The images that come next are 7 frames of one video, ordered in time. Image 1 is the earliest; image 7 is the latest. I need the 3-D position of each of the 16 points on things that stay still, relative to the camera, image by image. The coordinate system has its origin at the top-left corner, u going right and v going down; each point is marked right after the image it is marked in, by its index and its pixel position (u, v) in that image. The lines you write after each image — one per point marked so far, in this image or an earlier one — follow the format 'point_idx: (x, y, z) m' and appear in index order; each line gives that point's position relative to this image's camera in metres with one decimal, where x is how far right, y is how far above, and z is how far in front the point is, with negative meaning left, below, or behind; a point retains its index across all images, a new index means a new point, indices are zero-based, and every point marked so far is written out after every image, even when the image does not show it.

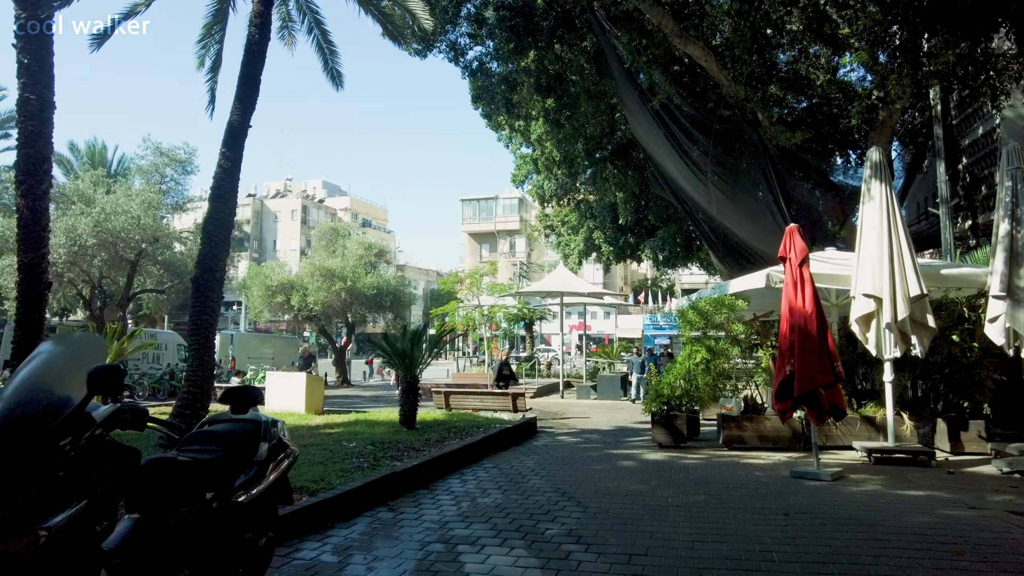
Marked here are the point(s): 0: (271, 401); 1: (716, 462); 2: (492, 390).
0: (-4.5, -2.1, +12.2) m
1: (+2.5, -2.2, +8.0) m
2: (-0.4, -1.9, +11.8) m
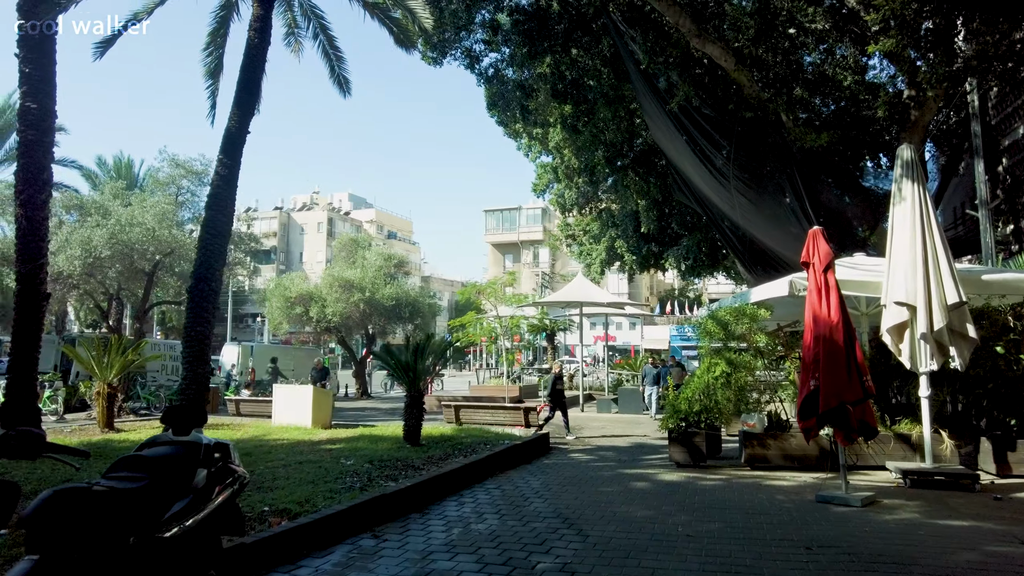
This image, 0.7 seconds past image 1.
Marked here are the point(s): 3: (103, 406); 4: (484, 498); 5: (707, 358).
0: (-4.3, -2.3, +11.9) m
1: (+2.6, -2.3, +7.5) m
2: (-0.1, -2.1, +11.4) m
3: (-7.0, -2.0, +10.9) m
4: (-0.3, -2.2, +6.7) m
5: (+2.7, -1.0, +8.9) m
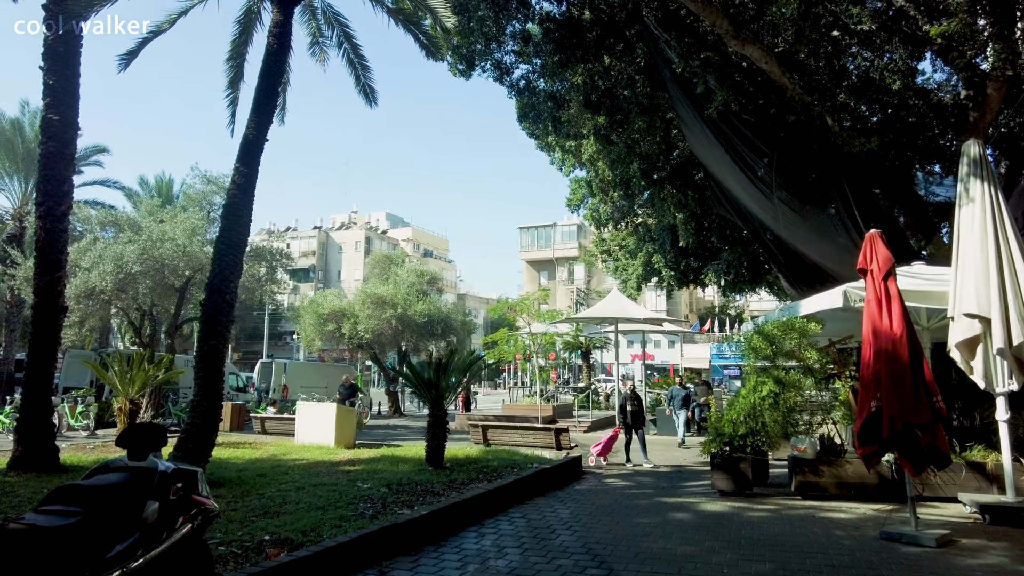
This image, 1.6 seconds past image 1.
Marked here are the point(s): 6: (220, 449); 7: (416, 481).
0: (-3.7, -2.6, +11.6) m
1: (+2.9, -2.4, +6.8) m
2: (+0.4, -2.3, +10.8) m
3: (-6.5, -2.2, +10.8) m
4: (0.0, -2.3, +6.1) m
5: (+3.0, -1.1, +8.2) m
6: (-4.7, -2.6, +10.4) m
7: (-1.1, -2.2, +7.4) m
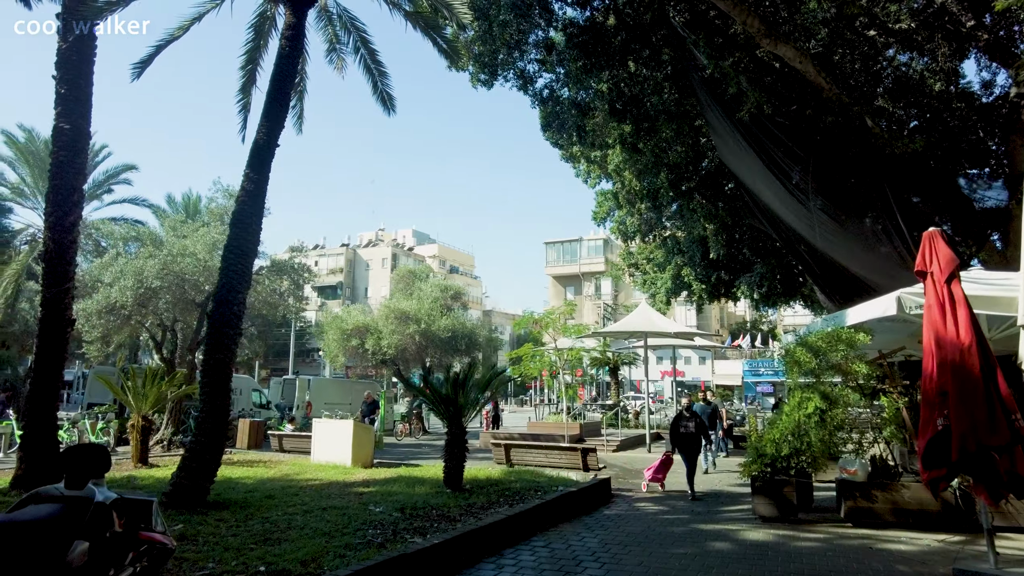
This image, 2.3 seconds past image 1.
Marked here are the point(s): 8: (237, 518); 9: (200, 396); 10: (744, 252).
0: (-3.3, -2.8, +11.2) m
1: (+3.1, -2.4, +6.1) m
2: (+0.7, -2.5, +10.2) m
3: (-6.1, -2.5, +10.5) m
4: (+0.1, -2.4, +5.6) m
5: (+3.3, -1.2, +7.5) m
6: (-4.3, -2.8, +10.1) m
7: (-0.9, -2.3, +6.9) m
8: (-2.6, -2.2, +6.2) m
9: (-3.4, -1.2, +7.1) m
10: (+6.8, +1.1, +19.2) m
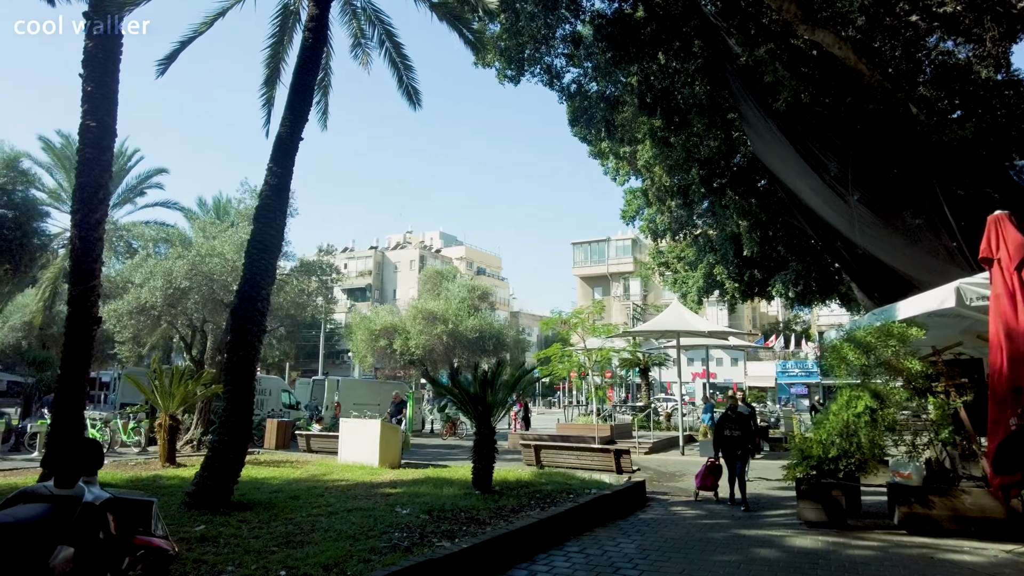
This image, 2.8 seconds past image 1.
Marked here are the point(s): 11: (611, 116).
0: (-2.8, -2.8, +11.0) m
1: (+3.4, -2.3, +5.7) m
2: (+1.2, -2.4, +9.9) m
3: (-5.6, -2.4, +10.4) m
4: (+0.4, -2.3, +5.3) m
5: (+3.6, -1.1, +7.1) m
6: (-3.9, -2.8, +9.9) m
7: (-0.5, -2.3, +6.7) m
8: (-2.3, -2.2, +6.0) m
9: (-3.1, -1.1, +7.0) m
10: (+7.6, +1.1, +18.6) m
11: (+2.4, +4.2, +15.9) m
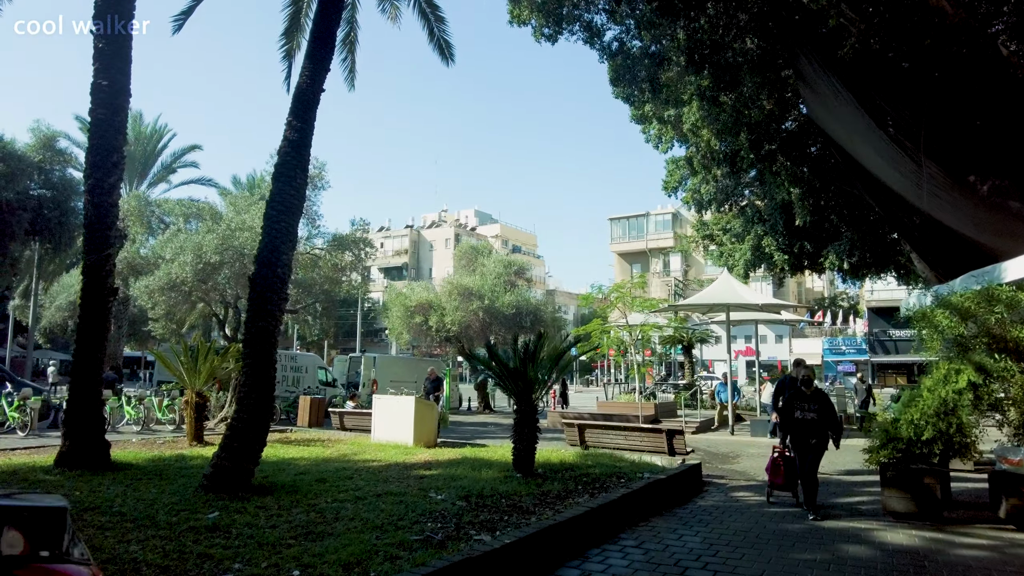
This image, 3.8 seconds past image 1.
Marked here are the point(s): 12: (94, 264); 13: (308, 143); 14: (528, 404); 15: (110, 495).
0: (-2.1, -2.3, +10.5) m
1: (+3.7, -2.0, +4.8) m
2: (+1.8, -1.9, +9.2) m
3: (-5.0, -2.0, +10.1) m
4: (+0.8, -2.0, +4.6) m
5: (+4.1, -0.7, +6.2) m
6: (-3.3, -2.3, +9.5) m
7: (-0.1, -1.9, +6.0) m
8: (-2.0, -1.8, +5.5) m
9: (-2.7, -0.8, +6.4) m
10: (+8.7, +1.9, +17.4) m
11: (+3.3, +4.9, +14.8) m
12: (-4.8, +0.3, +7.4) m
13: (-2.2, +1.6, +7.0) m
14: (+0.2, -1.3, +7.4) m
15: (-3.6, -1.8, +5.7) m
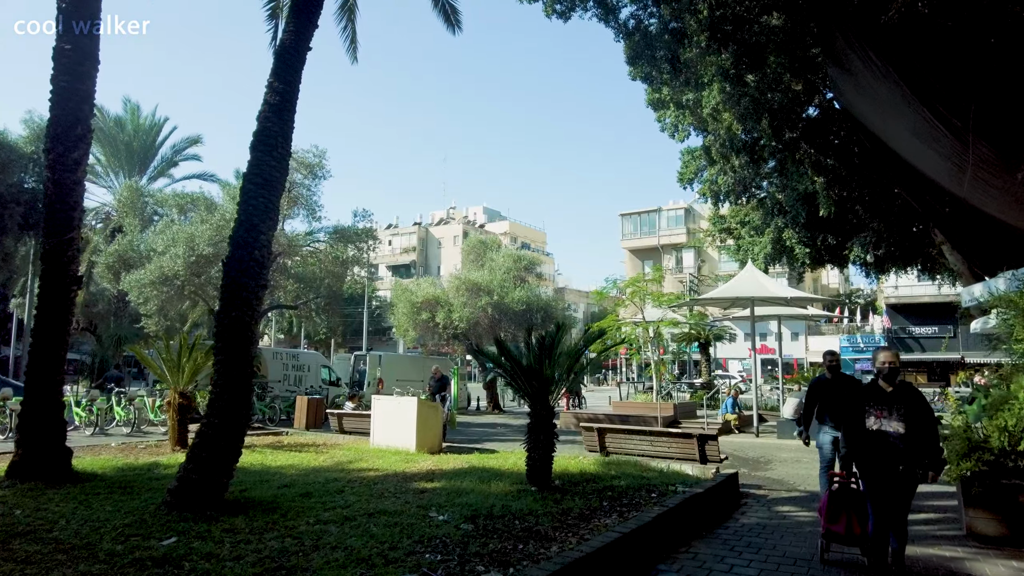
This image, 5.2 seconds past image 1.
0: (-2.0, -2.2, +9.6) m
1: (+3.8, -1.8, +3.9) m
2: (+2.0, -1.8, +8.2) m
3: (-4.8, -1.9, +9.2) m
4: (+0.9, -1.8, +3.7) m
5: (+4.2, -0.6, +5.2) m
6: (-3.1, -2.2, +8.6) m
7: (0.0, -1.8, +5.1) m
8: (-1.8, -1.7, +4.6) m
9: (-2.5, -0.7, +5.5) m
10: (+8.9, +2.1, +16.4) m
11: (+3.5, +5.1, +13.9) m
12: (-4.7, +0.4, +6.6) m
13: (-2.1, +1.7, +6.1) m
14: (+0.3, -1.2, +6.5) m
15: (-3.4, -1.7, +4.9) m
